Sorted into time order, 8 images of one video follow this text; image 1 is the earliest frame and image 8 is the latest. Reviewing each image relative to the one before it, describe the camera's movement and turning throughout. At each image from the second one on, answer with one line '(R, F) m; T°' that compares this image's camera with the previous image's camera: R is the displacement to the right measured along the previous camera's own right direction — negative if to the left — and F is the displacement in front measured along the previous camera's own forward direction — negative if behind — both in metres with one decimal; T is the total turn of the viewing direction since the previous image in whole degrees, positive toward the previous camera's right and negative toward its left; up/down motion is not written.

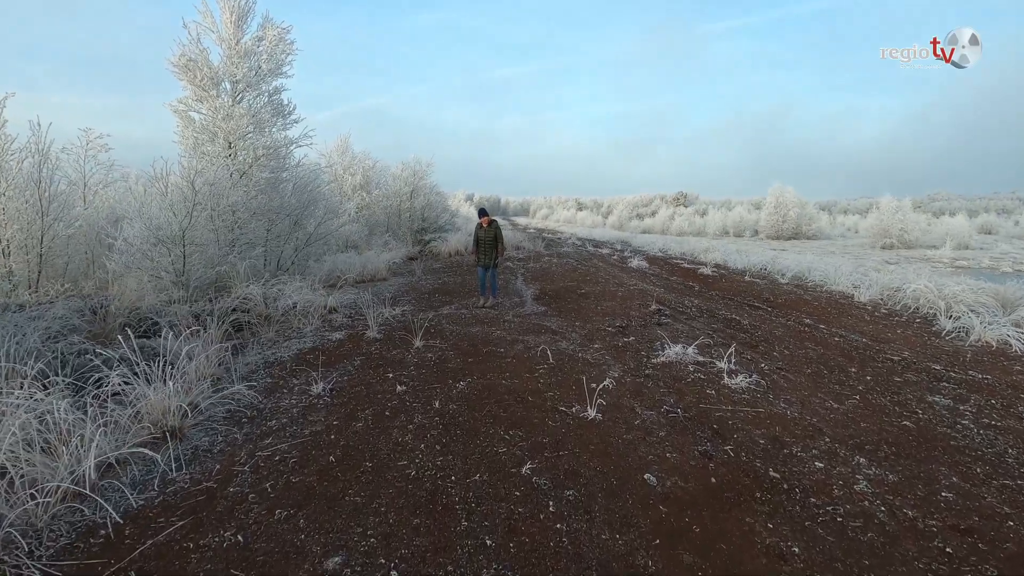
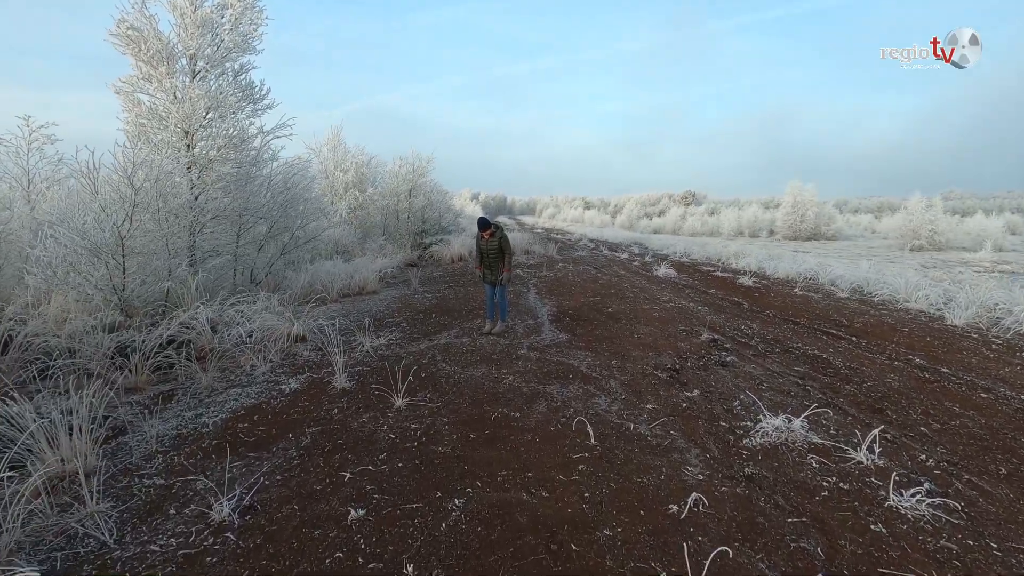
(-0.1, +1.4) m; -1°
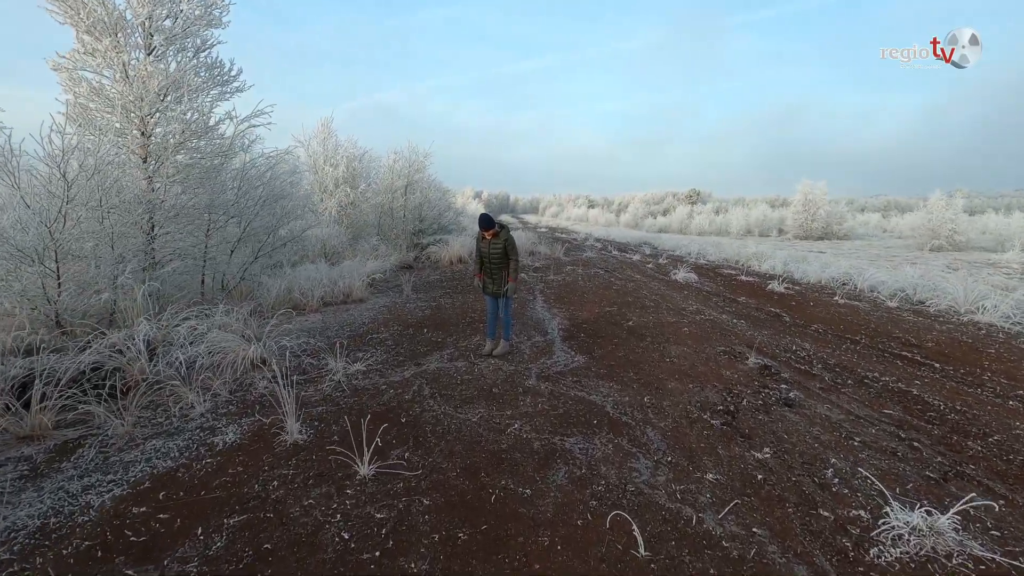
(0.0, +1.0) m; 0°
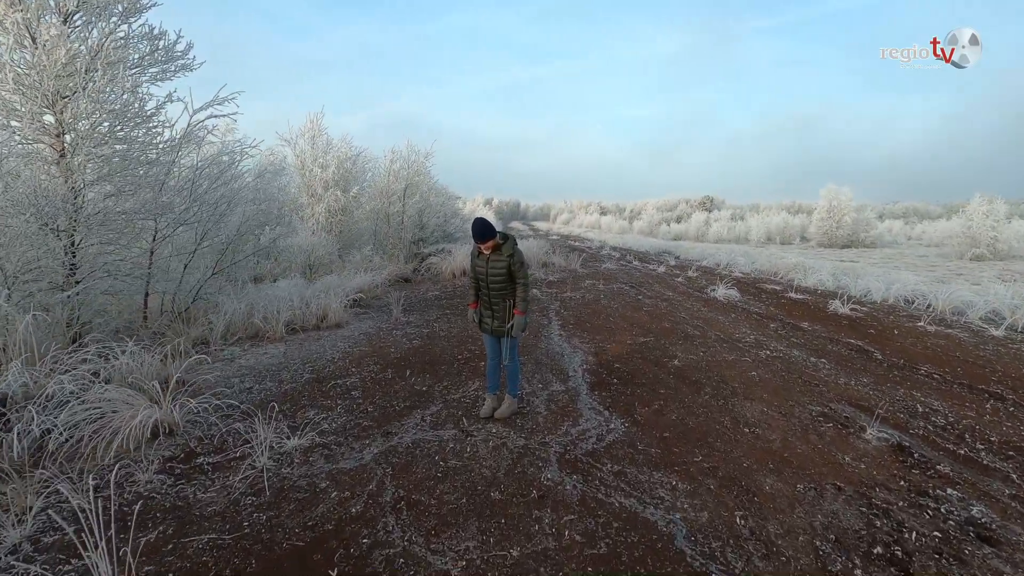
(0.0, +1.4) m; -1°
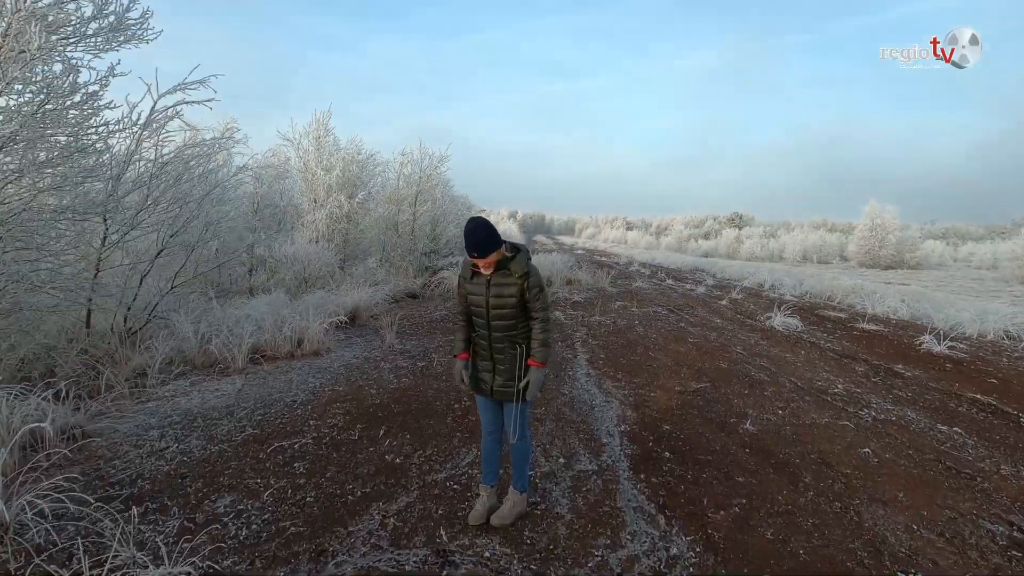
(+0.1, +1.2) m; -2°
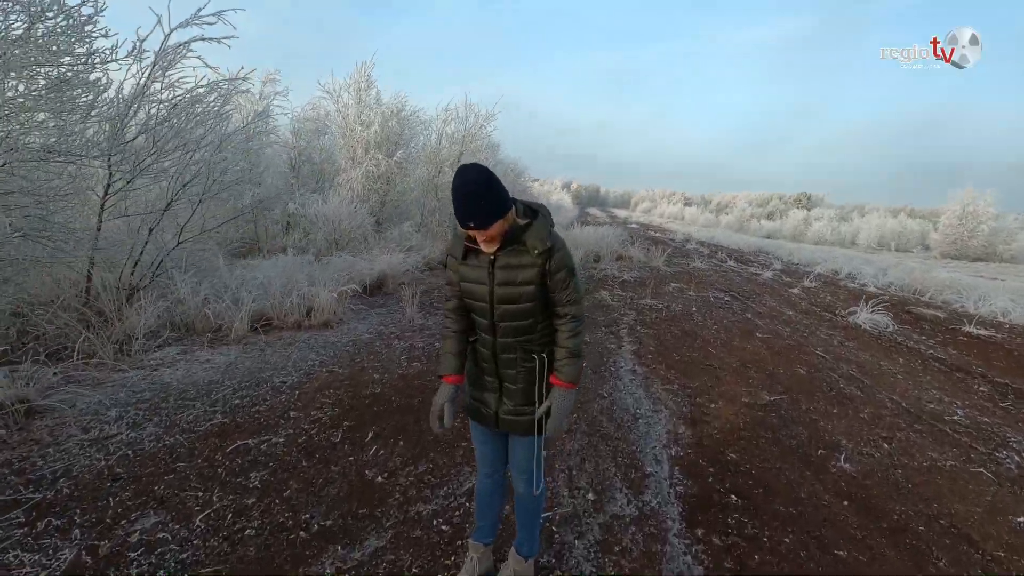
(+0.1, +0.7) m; -5°
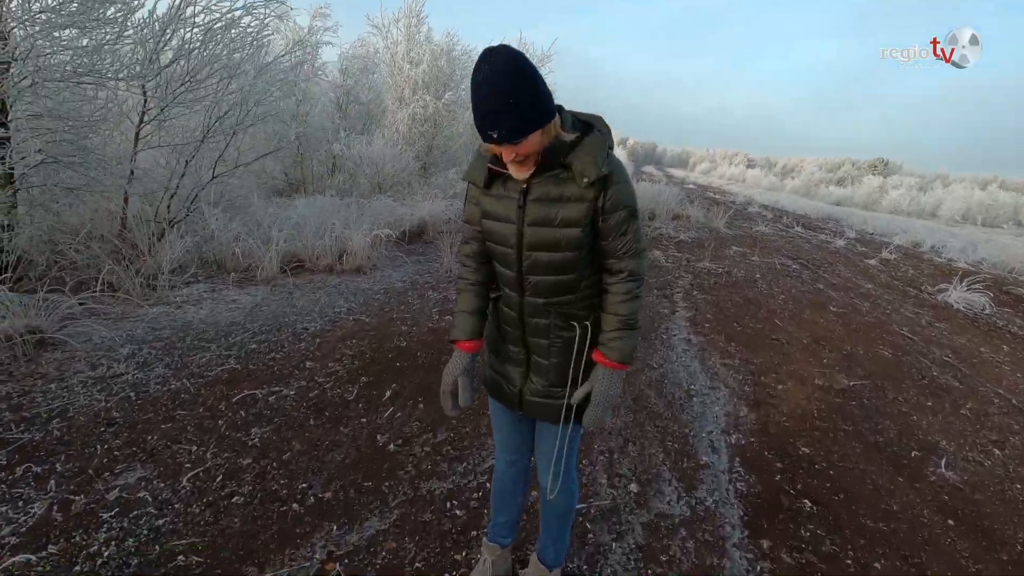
(0.0, +0.4) m; -5°
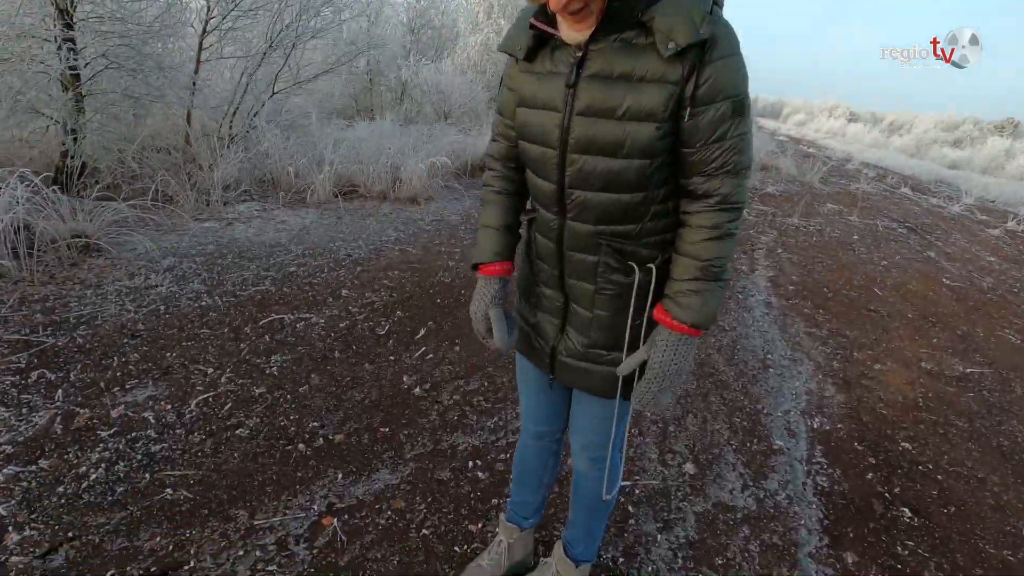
(0.0, +0.3) m; -7°
